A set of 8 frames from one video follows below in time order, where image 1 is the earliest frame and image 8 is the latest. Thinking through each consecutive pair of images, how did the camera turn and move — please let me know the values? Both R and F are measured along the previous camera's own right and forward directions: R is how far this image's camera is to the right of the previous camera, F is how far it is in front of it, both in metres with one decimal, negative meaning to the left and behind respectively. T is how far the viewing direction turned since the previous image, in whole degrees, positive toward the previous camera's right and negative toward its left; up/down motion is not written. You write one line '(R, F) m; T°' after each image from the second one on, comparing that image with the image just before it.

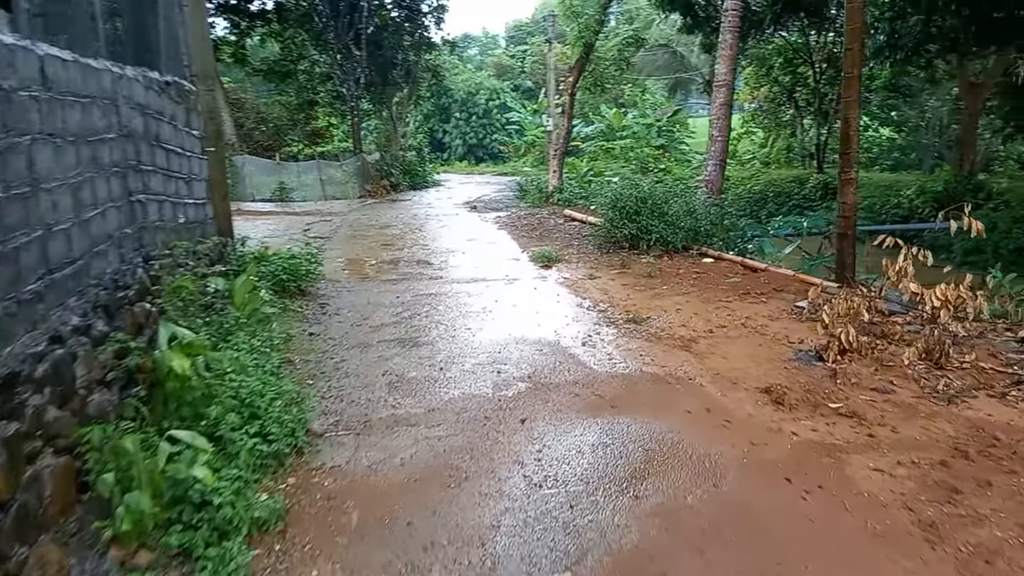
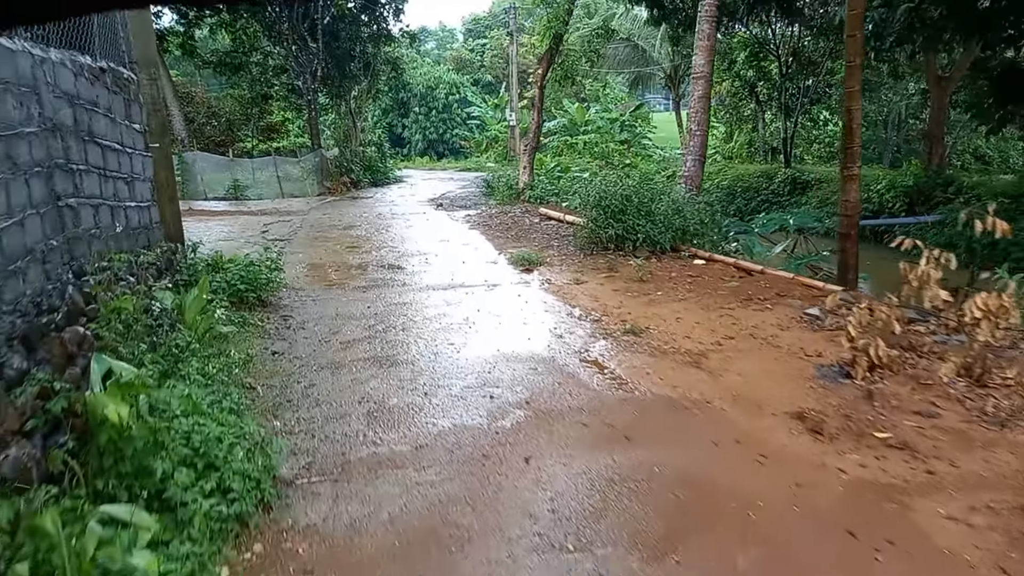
(-0.2, +0.5) m; +3°
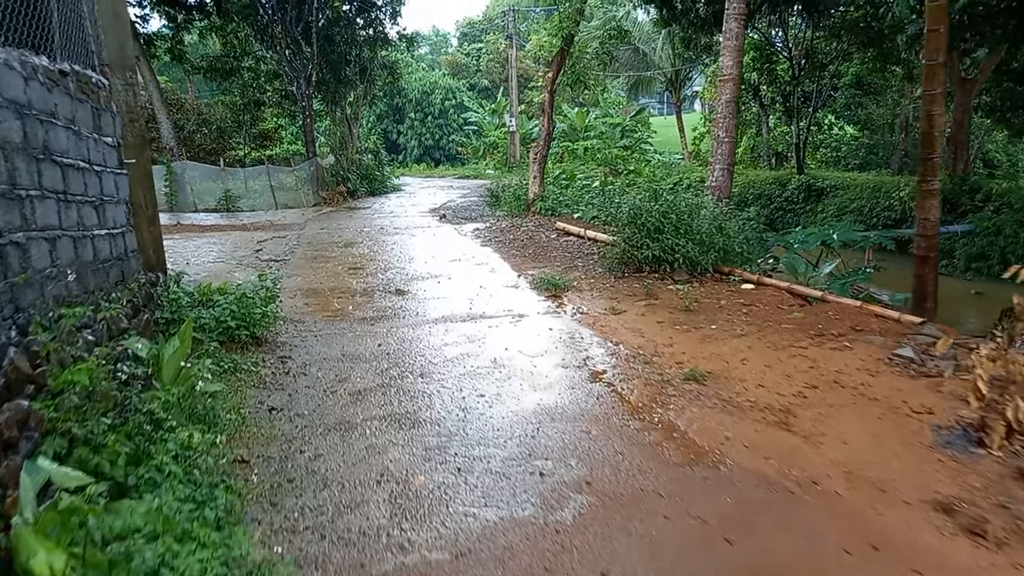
(-0.2, +0.7) m; 0°
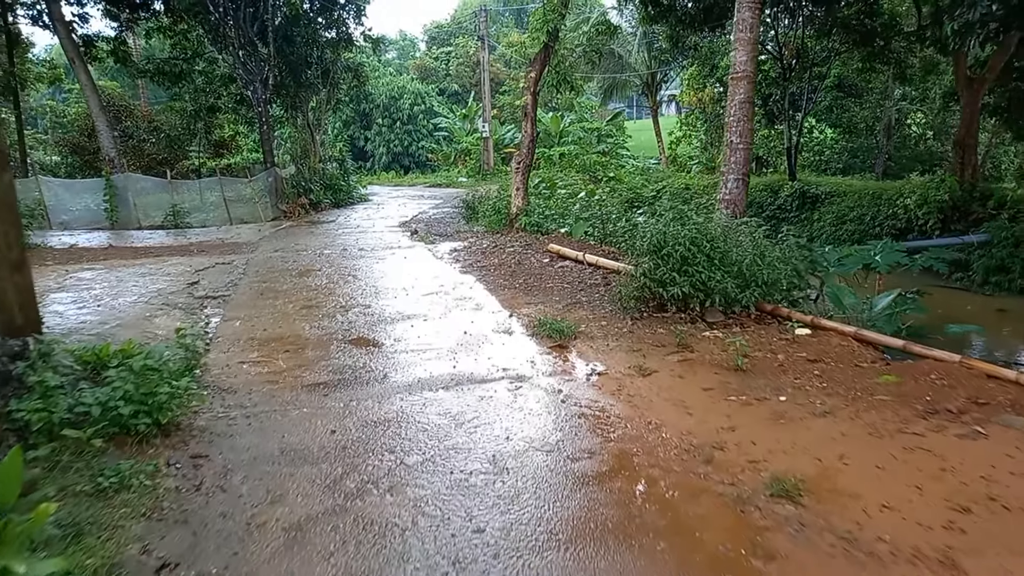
(-0.1, +1.2) m; +2°
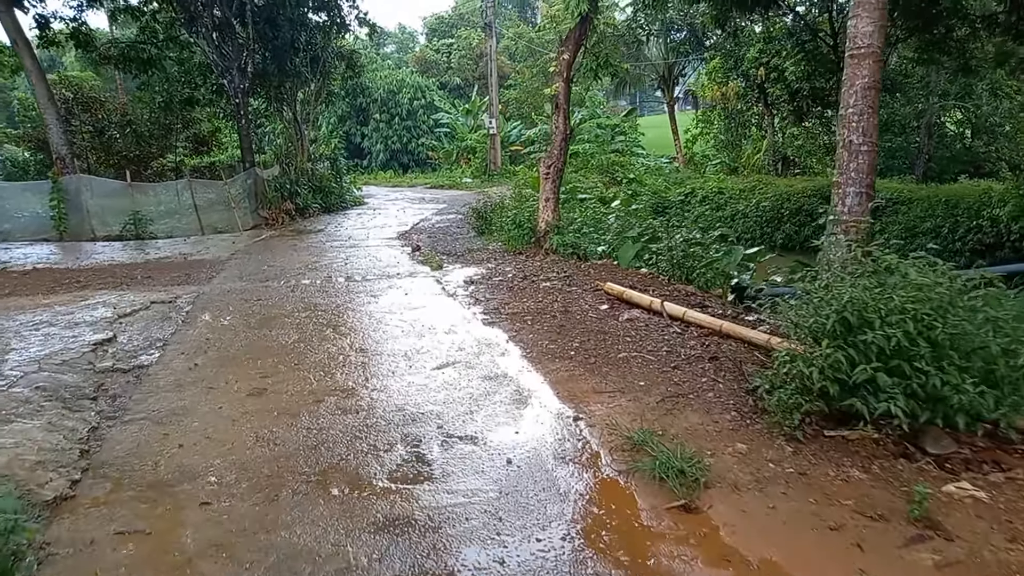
(-0.3, +1.9) m; 0°
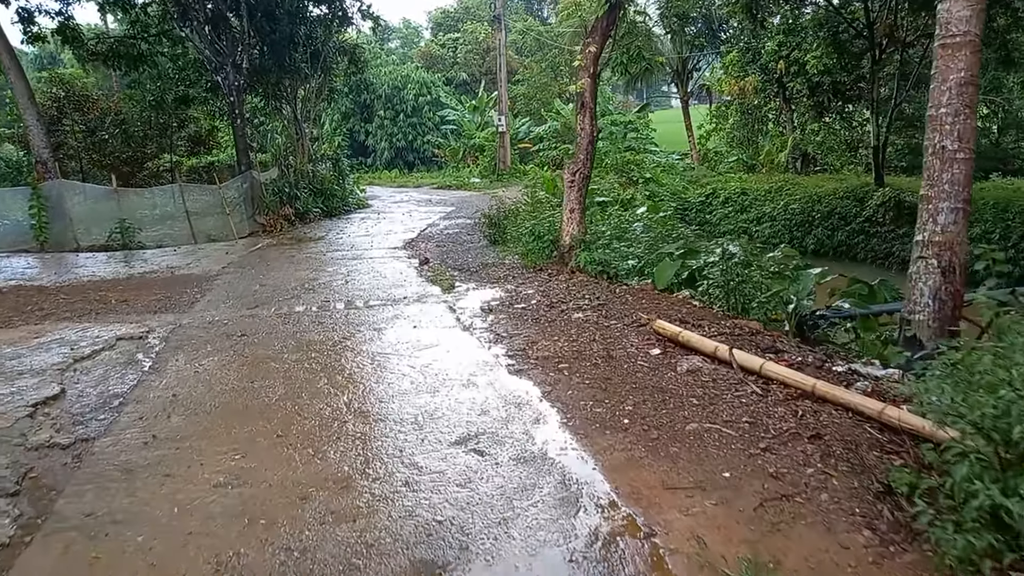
(-0.1, +0.8) m; 0°
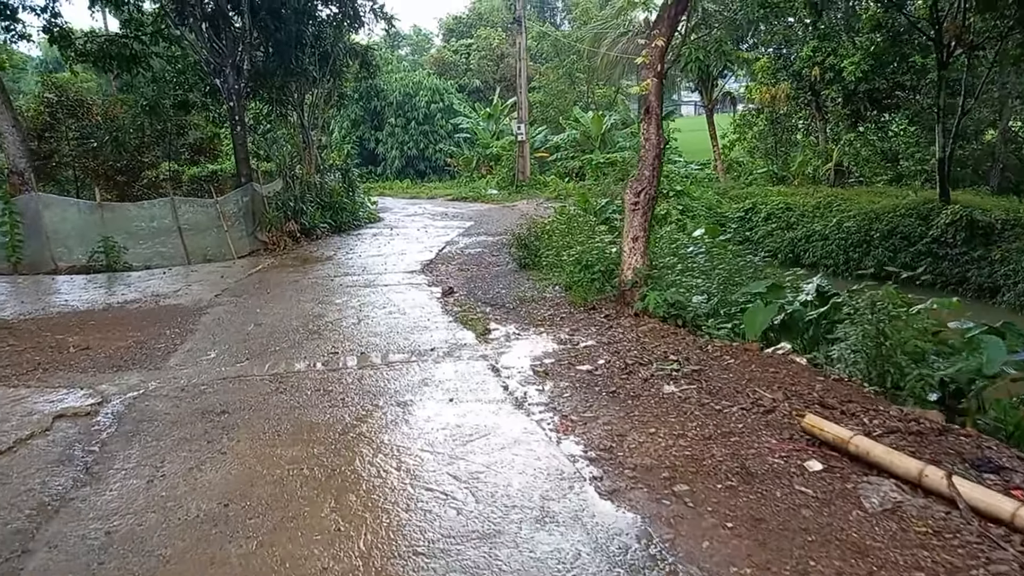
(-0.3, +1.2) m; -1°
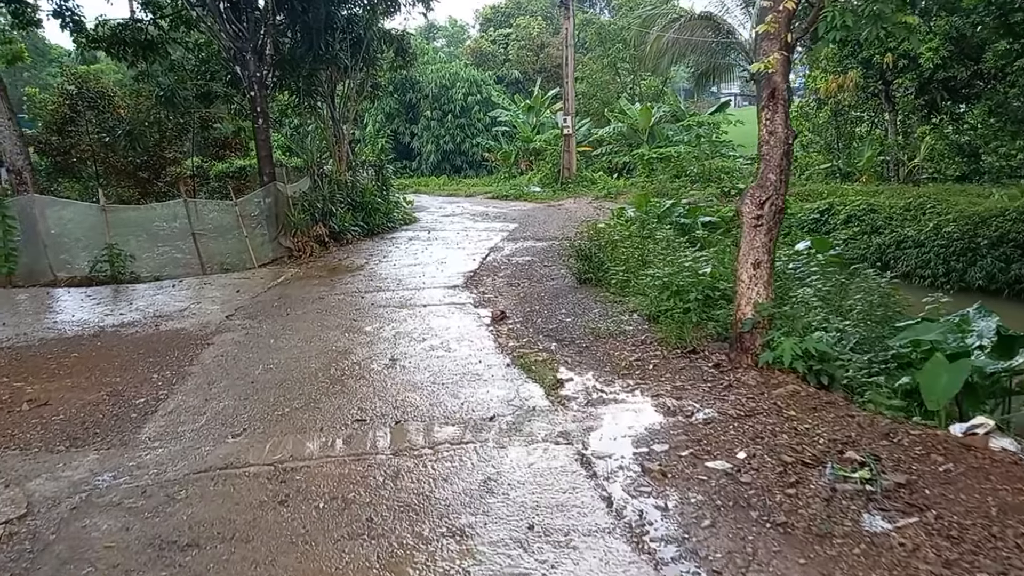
(-0.3, +1.3) m; -3°
